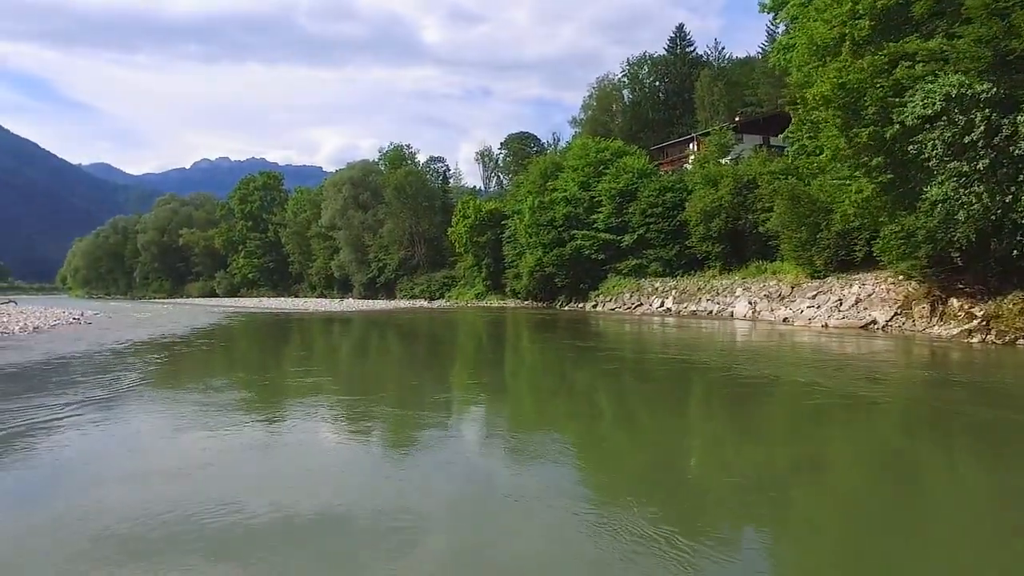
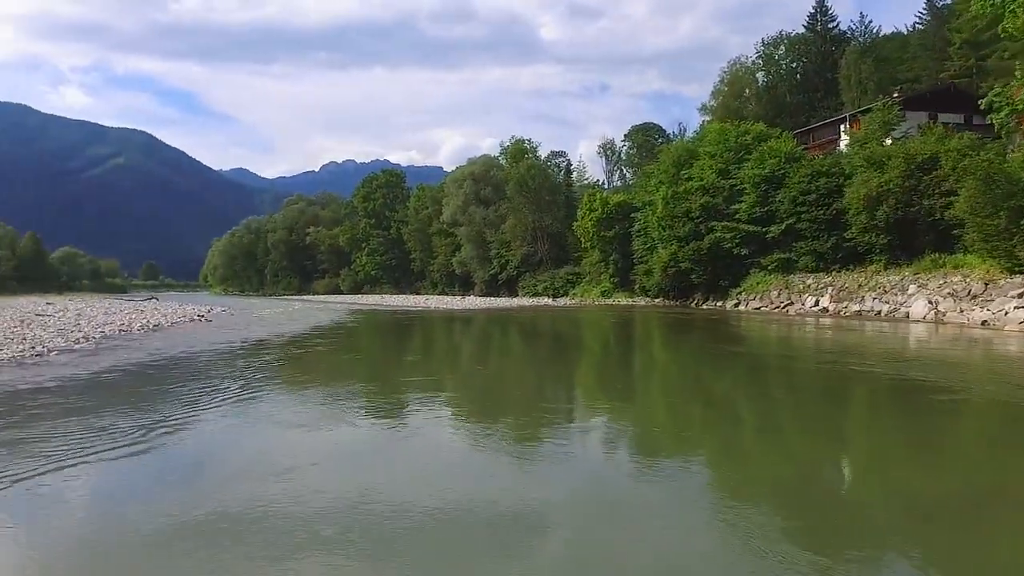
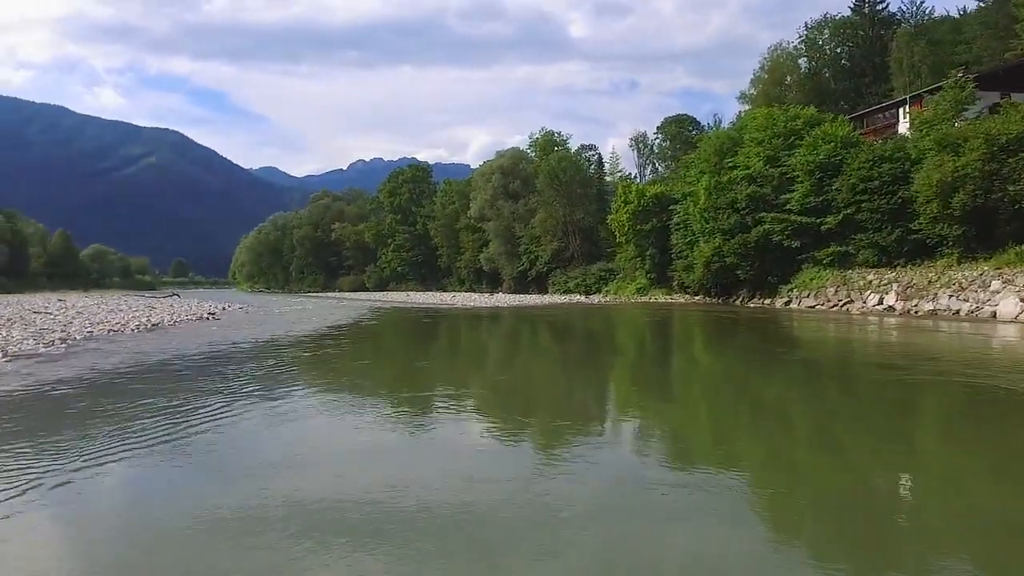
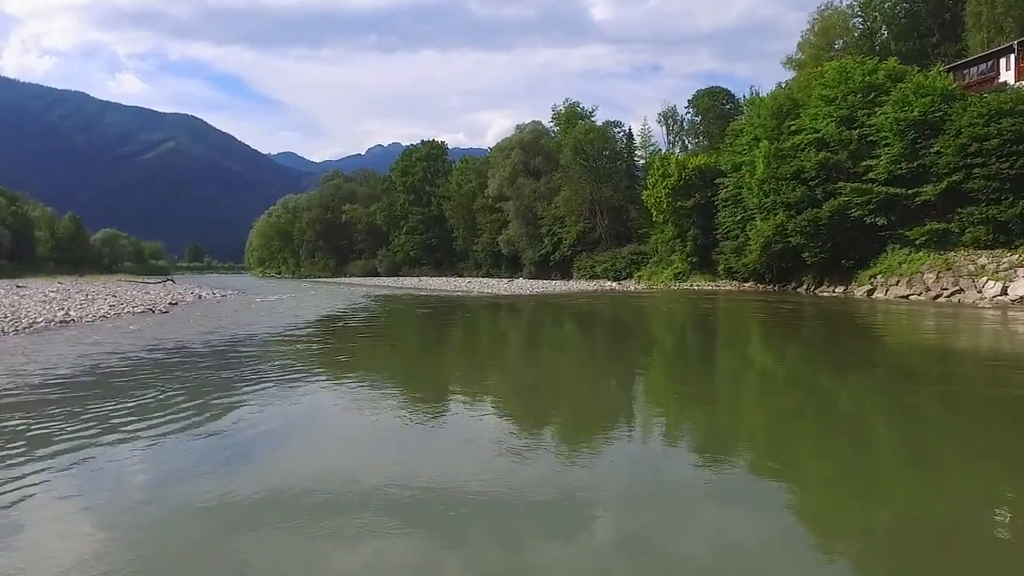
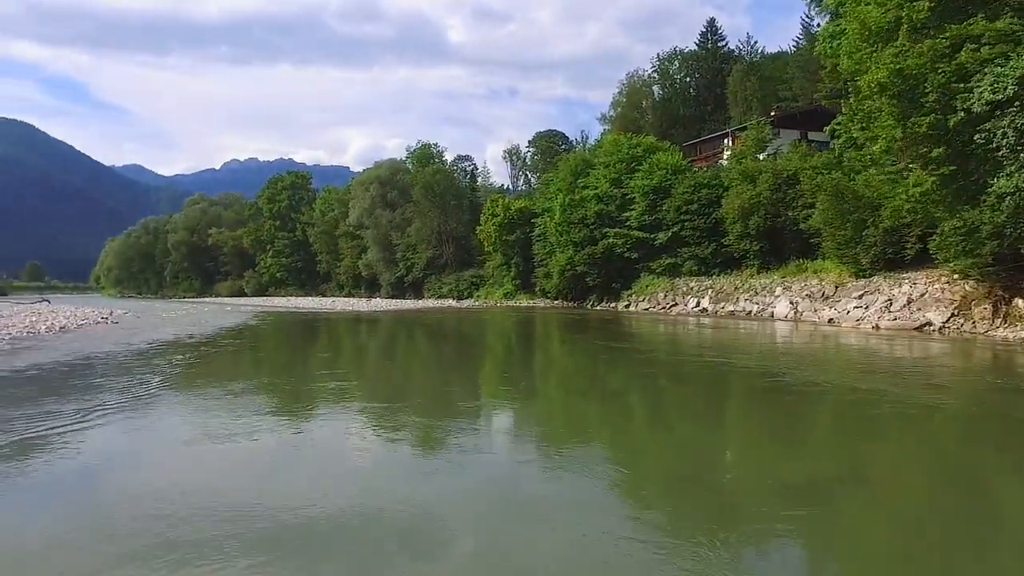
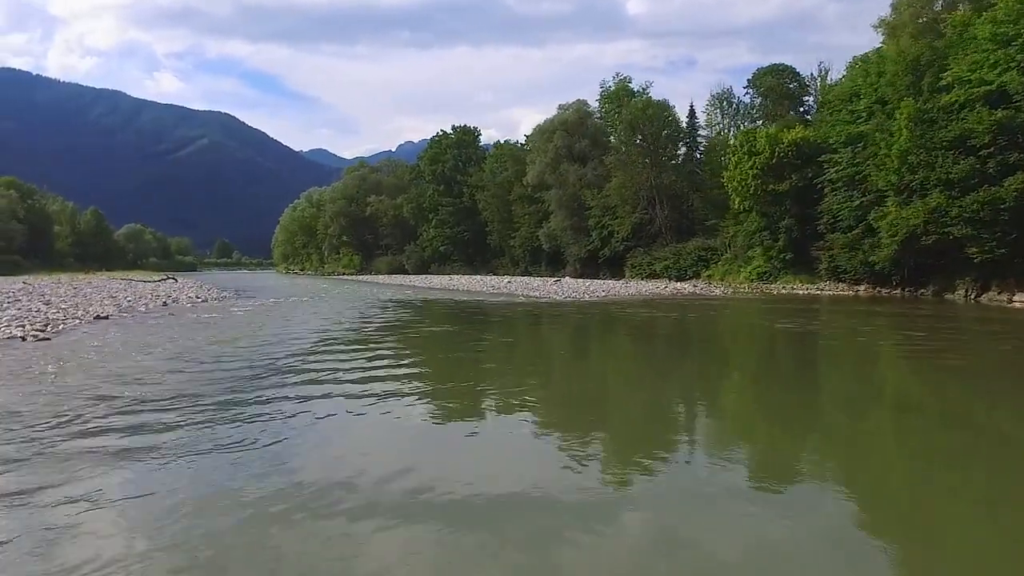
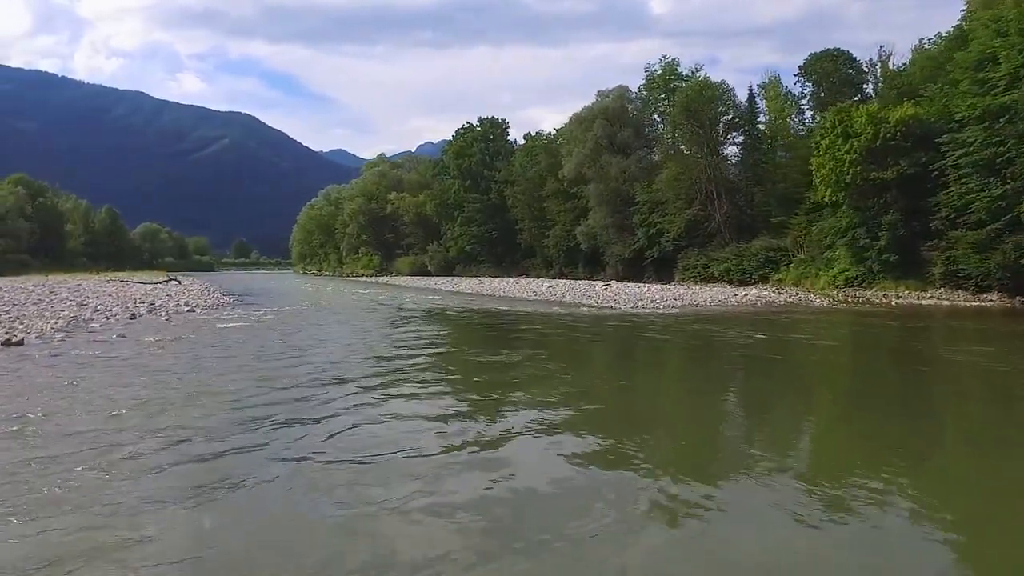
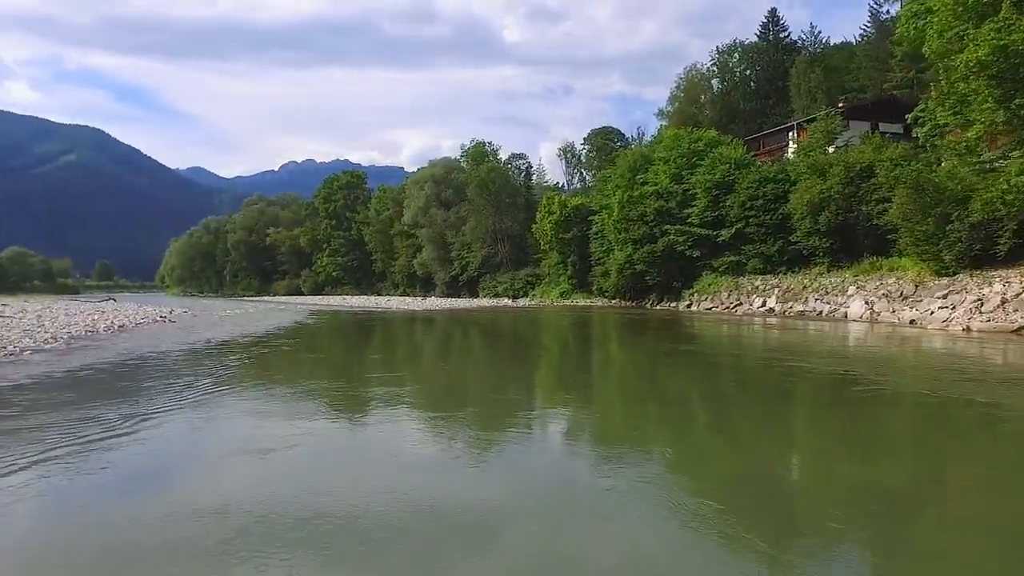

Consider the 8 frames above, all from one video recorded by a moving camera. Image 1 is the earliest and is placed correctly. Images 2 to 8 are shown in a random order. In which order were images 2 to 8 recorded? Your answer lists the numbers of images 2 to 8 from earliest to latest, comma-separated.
5, 8, 2, 3, 4, 6, 7
